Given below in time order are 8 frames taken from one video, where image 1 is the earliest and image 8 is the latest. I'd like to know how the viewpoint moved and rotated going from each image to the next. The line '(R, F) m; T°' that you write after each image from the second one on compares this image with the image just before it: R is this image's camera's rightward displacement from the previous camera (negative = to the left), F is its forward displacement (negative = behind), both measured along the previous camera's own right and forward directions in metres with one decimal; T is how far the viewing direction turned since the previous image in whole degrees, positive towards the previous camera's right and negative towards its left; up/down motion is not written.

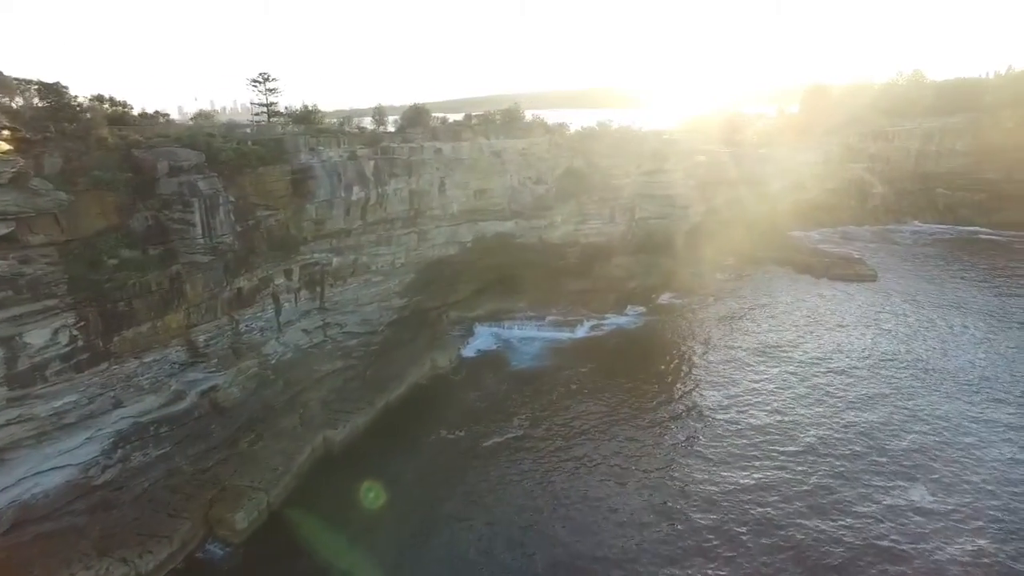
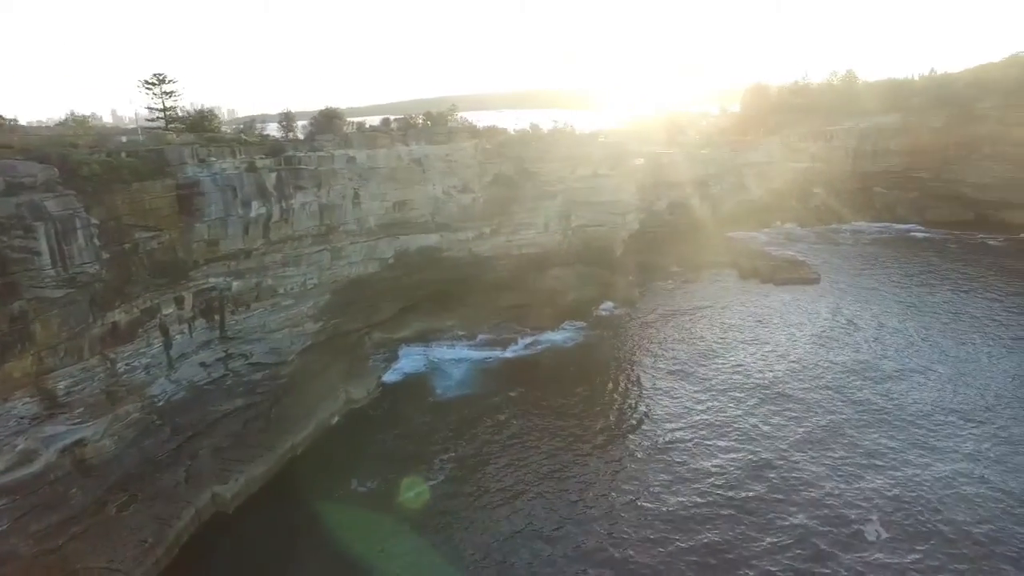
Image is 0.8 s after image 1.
(+1.6, +2.6) m; +4°
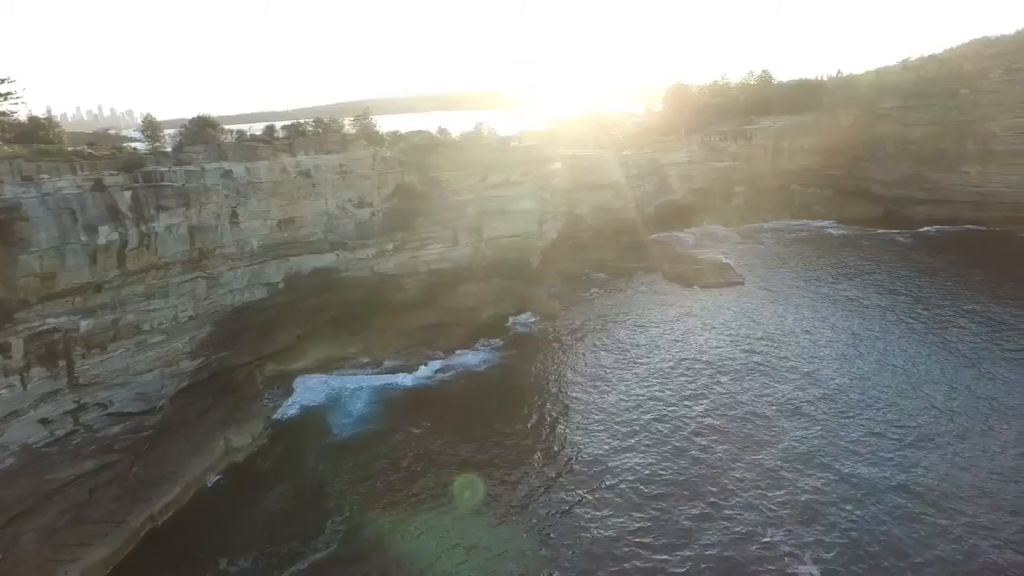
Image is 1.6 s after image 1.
(+1.7, +2.6) m; +6°
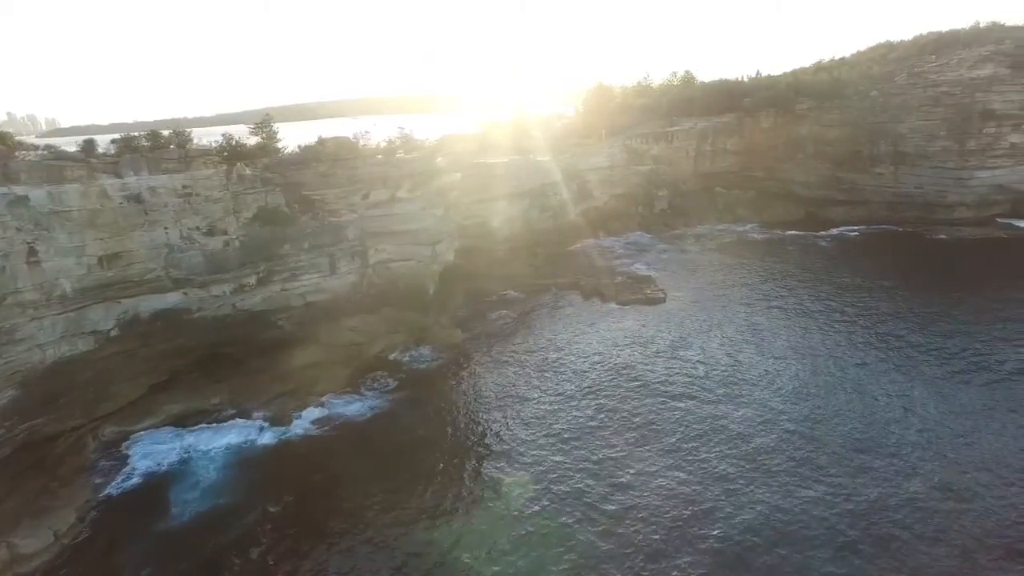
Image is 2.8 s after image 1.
(+2.6, +4.0) m; +6°
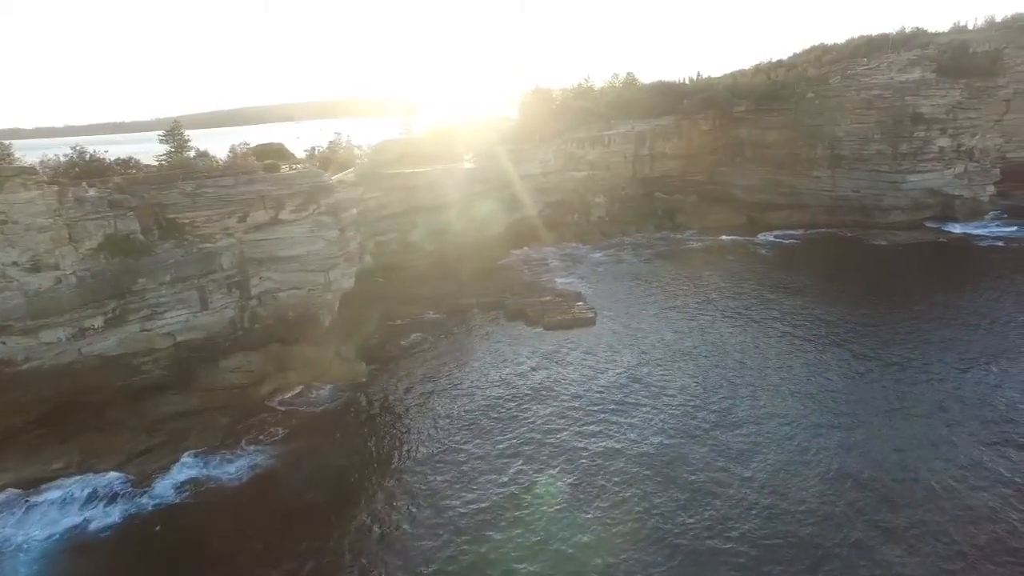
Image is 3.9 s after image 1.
(+2.5, +3.3) m; +4°
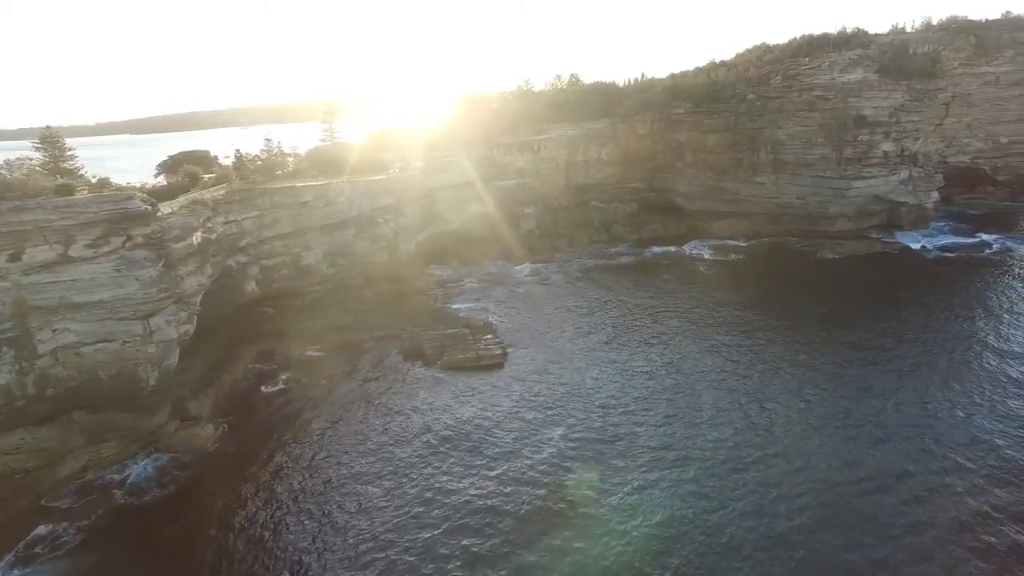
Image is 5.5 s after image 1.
(+3.3, +5.3) m; +4°
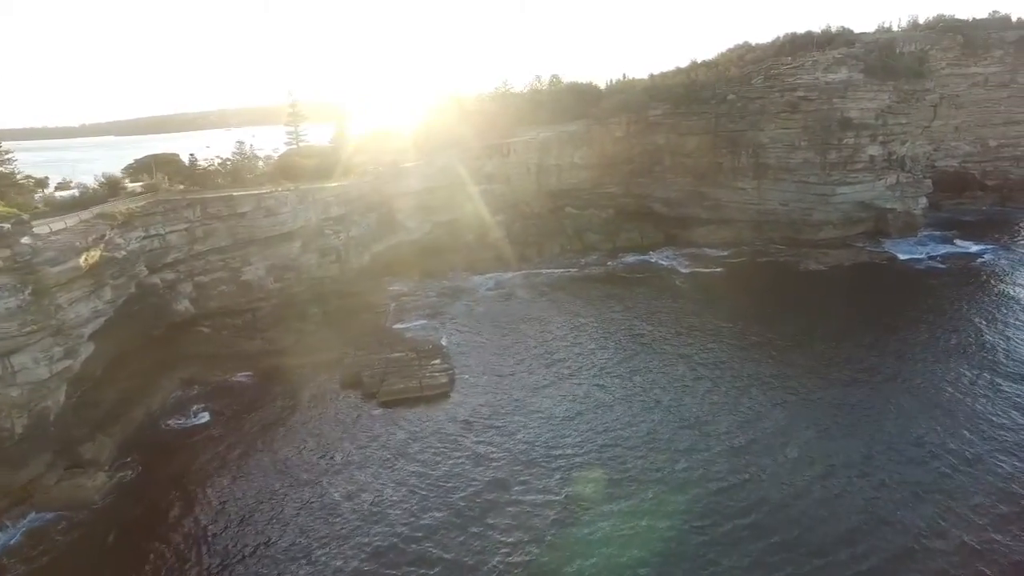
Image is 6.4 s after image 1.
(+1.9, +3.2) m; +1°
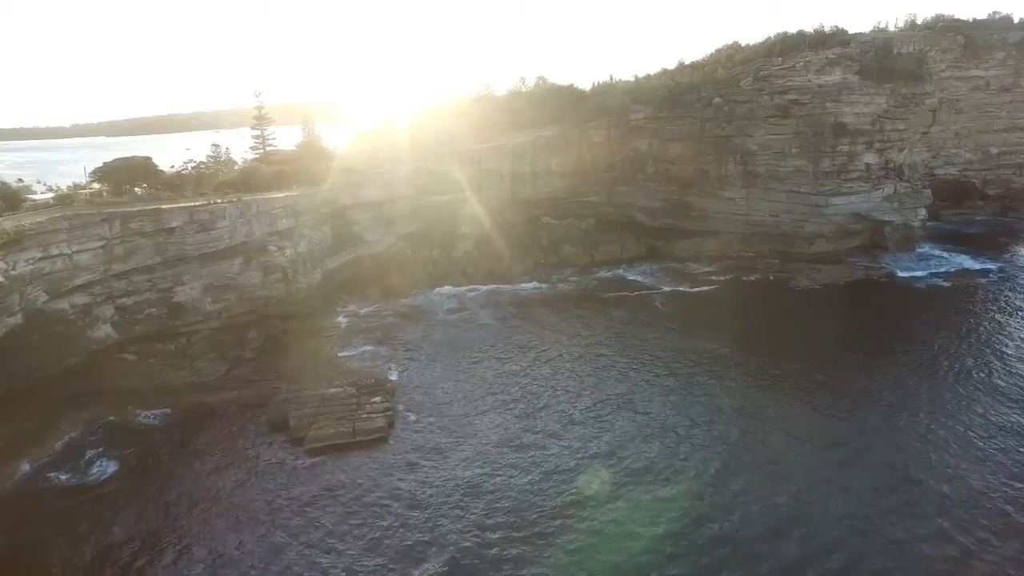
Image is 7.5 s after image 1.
(+2.0, +3.6) m; +1°
